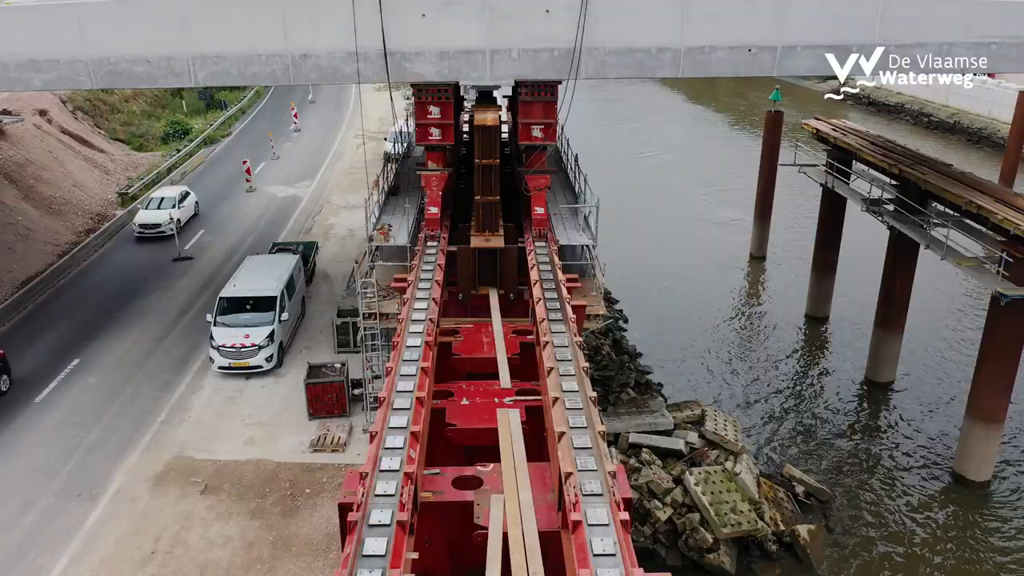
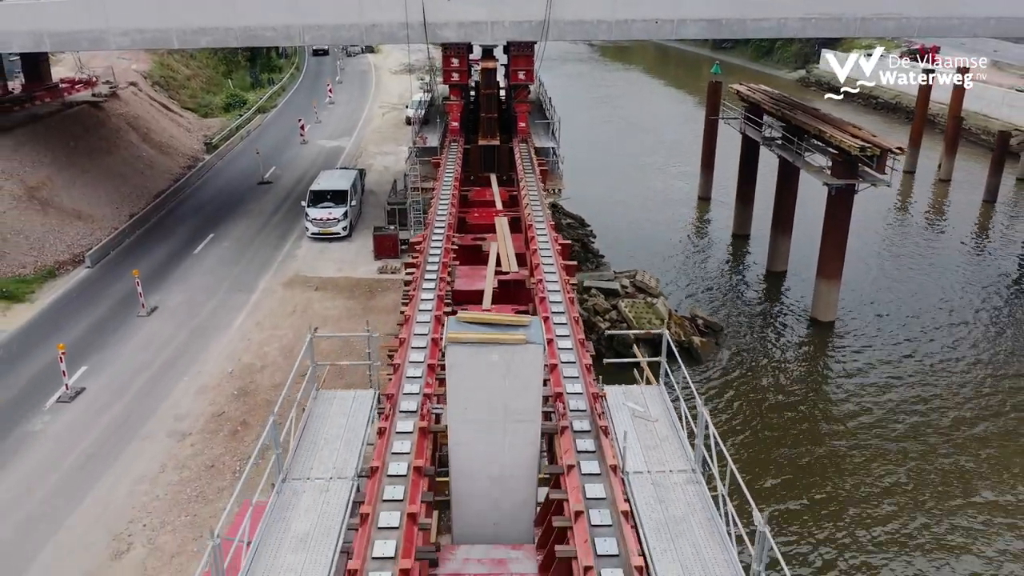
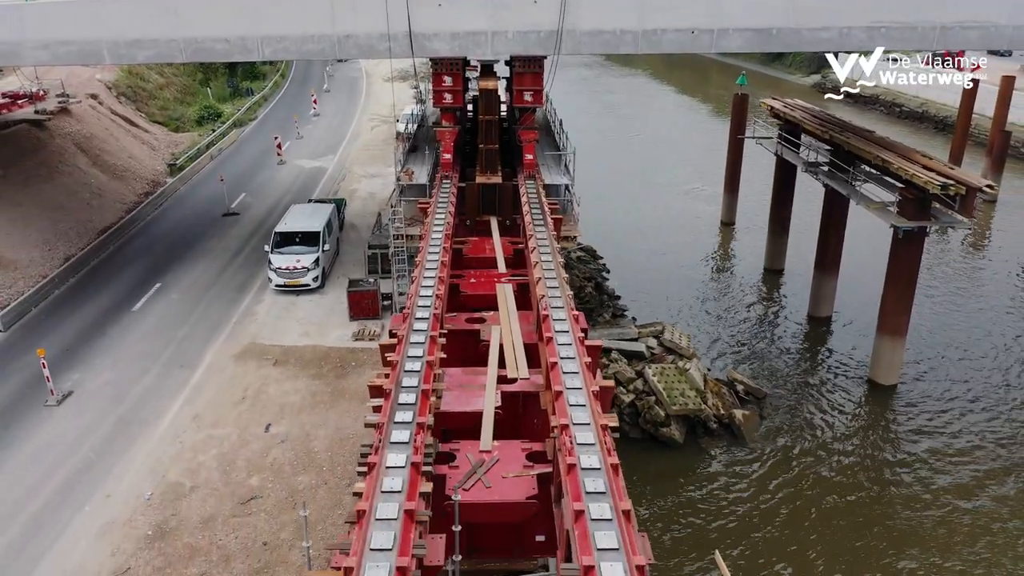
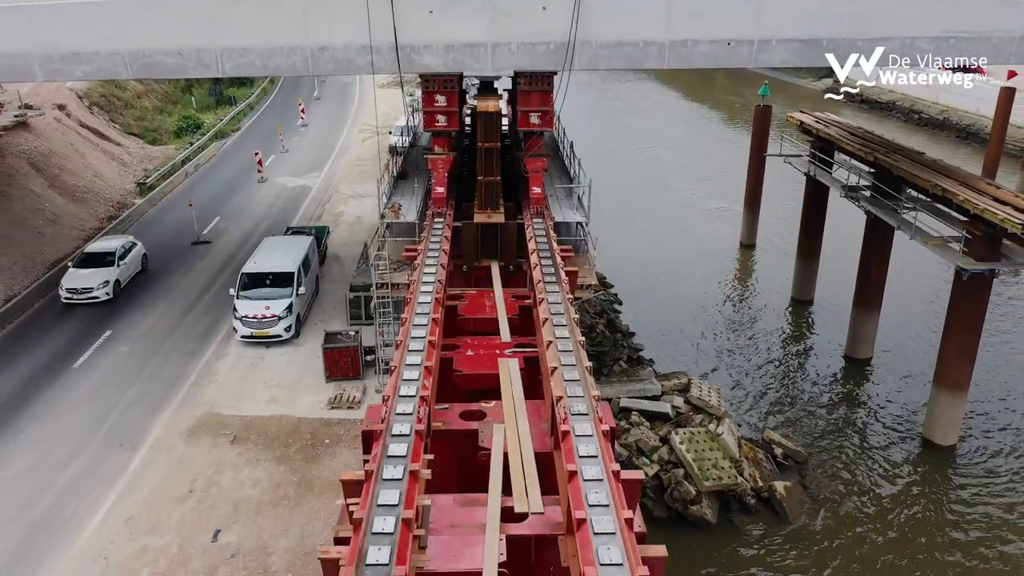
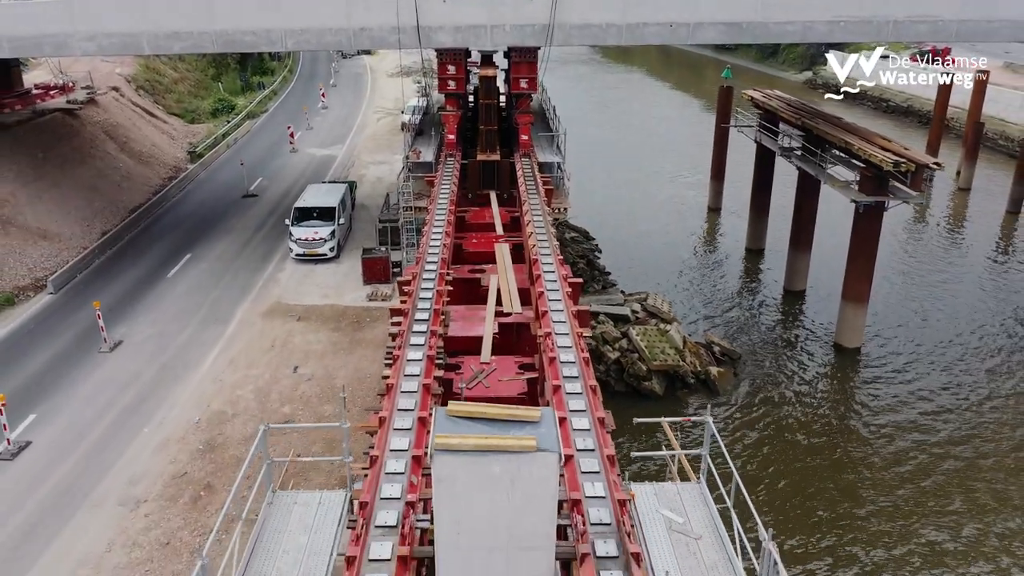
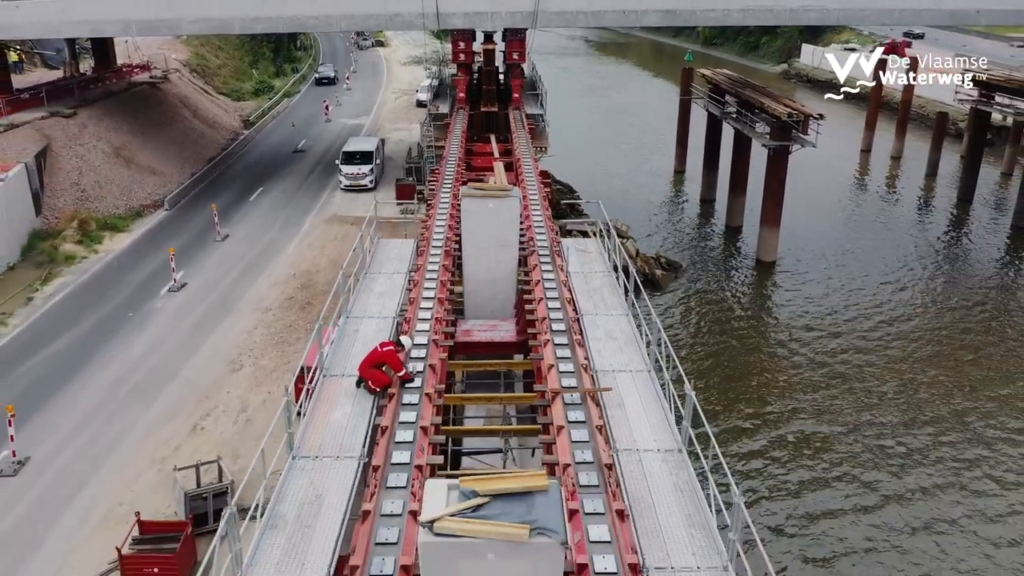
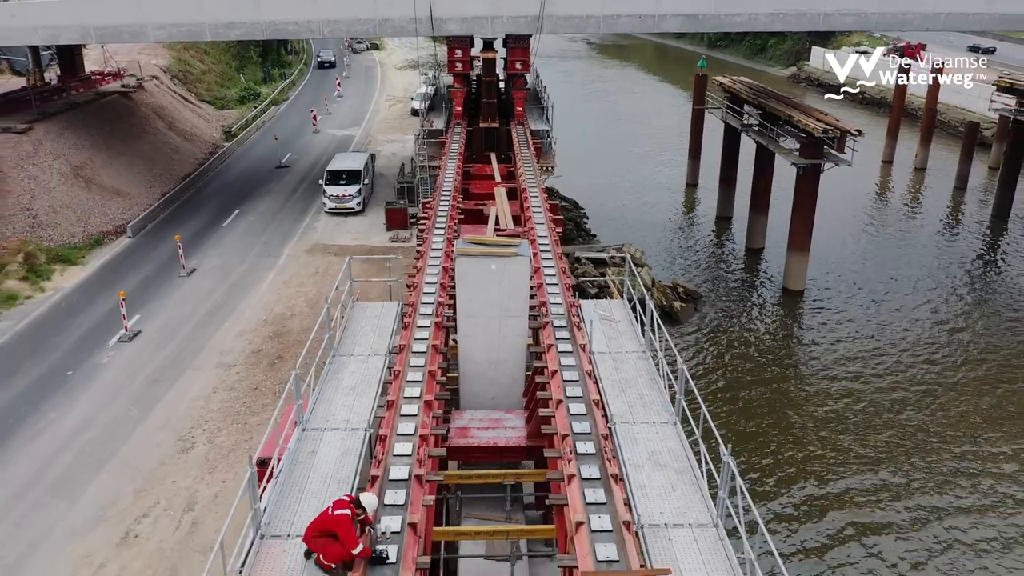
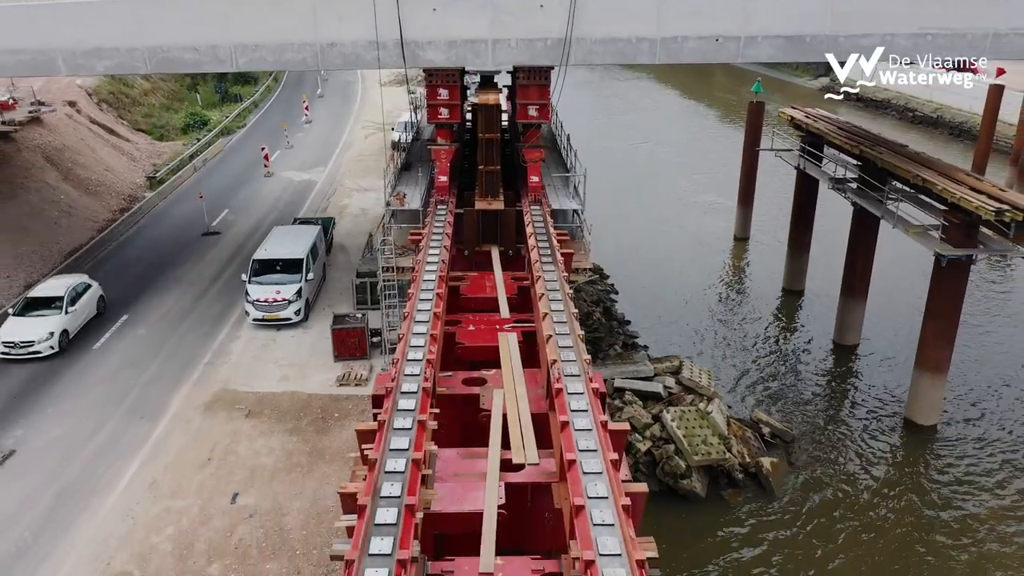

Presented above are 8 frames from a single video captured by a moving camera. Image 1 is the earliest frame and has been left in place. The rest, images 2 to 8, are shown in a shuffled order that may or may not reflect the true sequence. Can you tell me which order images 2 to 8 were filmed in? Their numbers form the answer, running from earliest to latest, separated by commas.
4, 8, 3, 5, 2, 7, 6
